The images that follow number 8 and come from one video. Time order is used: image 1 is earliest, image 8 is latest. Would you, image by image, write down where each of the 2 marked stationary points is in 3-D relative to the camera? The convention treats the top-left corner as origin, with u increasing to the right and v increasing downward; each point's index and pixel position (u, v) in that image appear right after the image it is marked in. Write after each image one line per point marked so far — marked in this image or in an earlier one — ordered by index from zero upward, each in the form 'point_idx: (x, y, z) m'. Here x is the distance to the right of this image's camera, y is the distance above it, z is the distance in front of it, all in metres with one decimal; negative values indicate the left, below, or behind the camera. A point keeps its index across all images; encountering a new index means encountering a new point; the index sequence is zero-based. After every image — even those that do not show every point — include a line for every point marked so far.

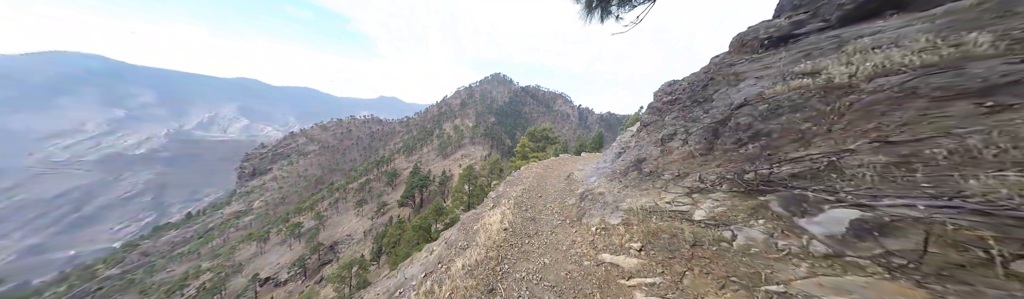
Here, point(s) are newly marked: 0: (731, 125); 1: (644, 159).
0: (+8.3, +0.9, +7.2) m
1: (+7.0, -0.6, +9.7) m
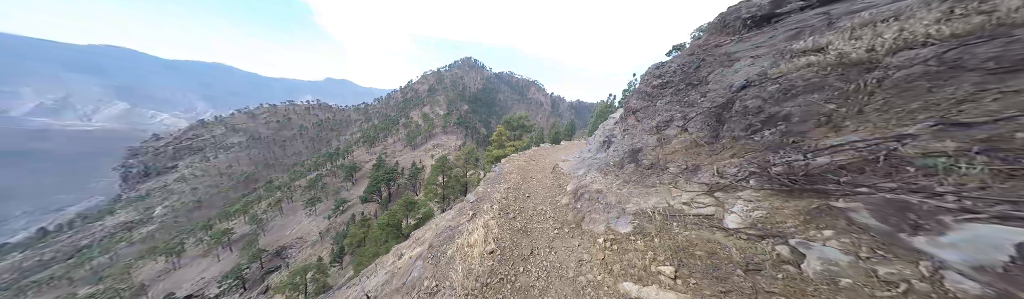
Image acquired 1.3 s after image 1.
0: (+7.6, +1.4, +6.5) m
1: (+6.1, -0.1, +8.9) m
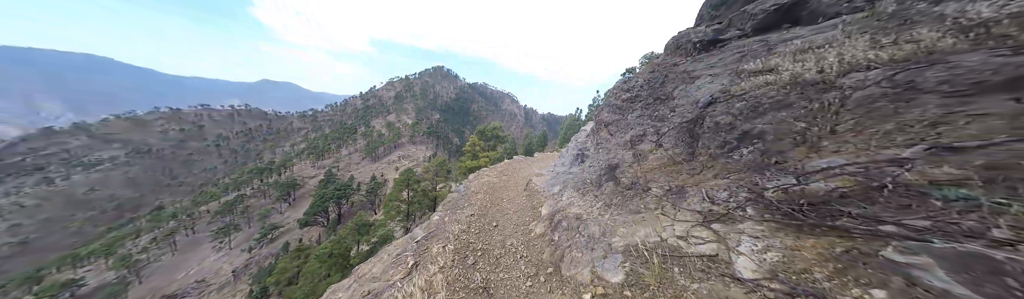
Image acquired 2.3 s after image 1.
0: (+6.5, +0.8, +6.3) m
1: (+4.6, -0.8, +8.4) m
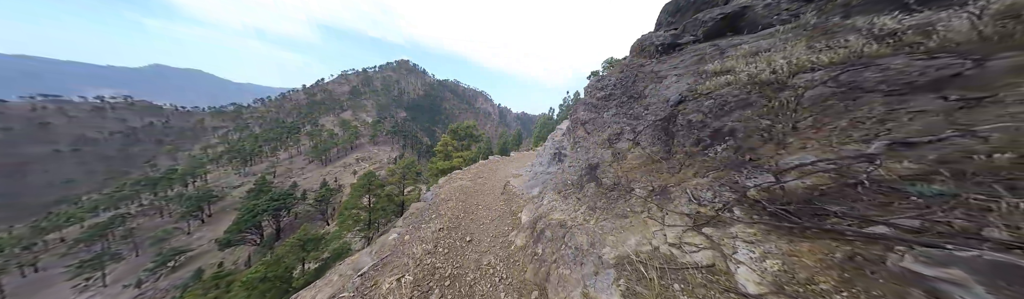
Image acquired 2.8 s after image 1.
0: (+5.7, +0.9, +6.4) m
1: (+3.5, -0.7, +8.2) m
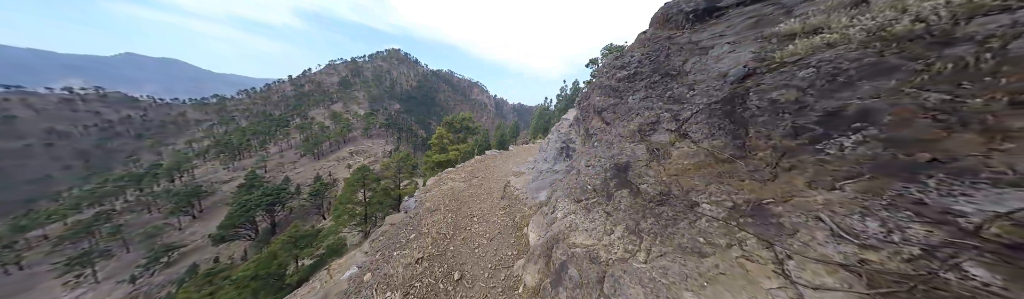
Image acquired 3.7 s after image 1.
0: (+5.8, +1.0, +4.5) m
1: (+3.6, -0.5, +6.4) m
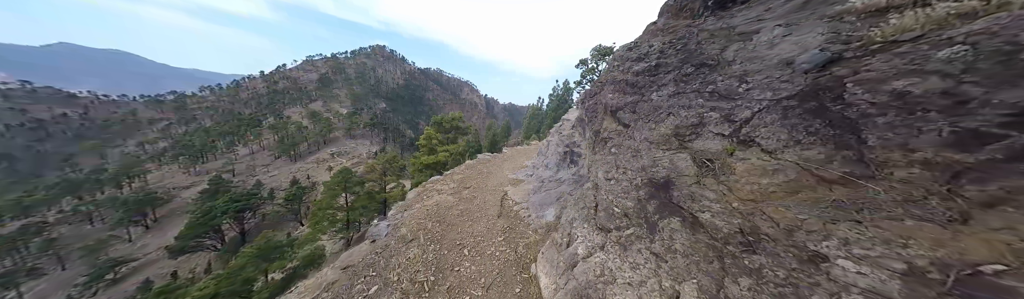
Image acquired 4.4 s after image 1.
0: (+5.9, +0.8, +3.2) m
1: (+3.7, -0.8, +5.0) m
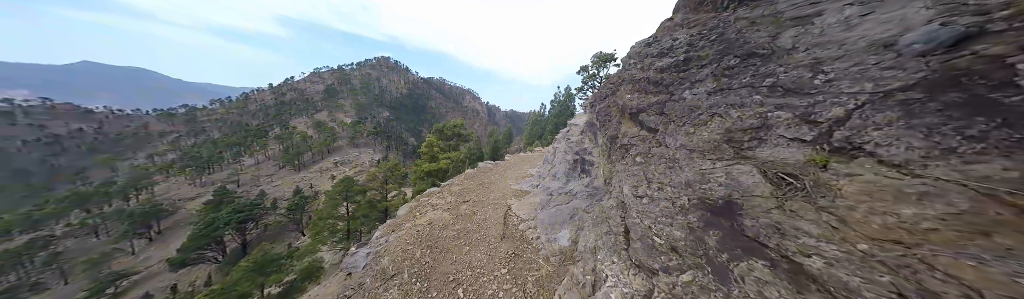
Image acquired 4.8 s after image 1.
0: (+6.0, +0.7, +2.1) m
1: (+3.8, -1.0, +3.8) m
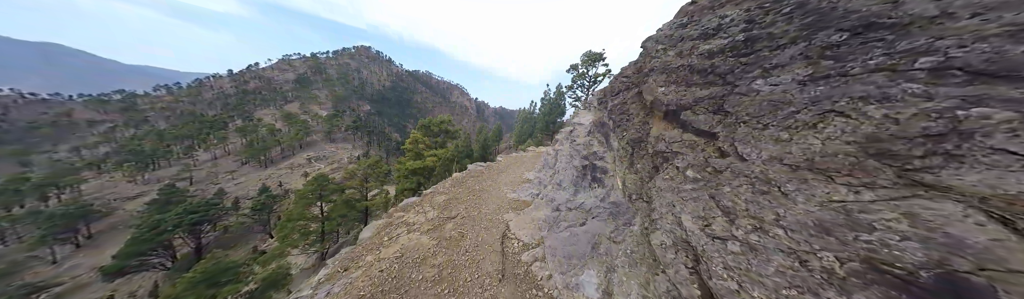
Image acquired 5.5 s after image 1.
0: (+6.4, +0.4, +0.6) m
1: (+4.1, -1.2, +2.2) m
